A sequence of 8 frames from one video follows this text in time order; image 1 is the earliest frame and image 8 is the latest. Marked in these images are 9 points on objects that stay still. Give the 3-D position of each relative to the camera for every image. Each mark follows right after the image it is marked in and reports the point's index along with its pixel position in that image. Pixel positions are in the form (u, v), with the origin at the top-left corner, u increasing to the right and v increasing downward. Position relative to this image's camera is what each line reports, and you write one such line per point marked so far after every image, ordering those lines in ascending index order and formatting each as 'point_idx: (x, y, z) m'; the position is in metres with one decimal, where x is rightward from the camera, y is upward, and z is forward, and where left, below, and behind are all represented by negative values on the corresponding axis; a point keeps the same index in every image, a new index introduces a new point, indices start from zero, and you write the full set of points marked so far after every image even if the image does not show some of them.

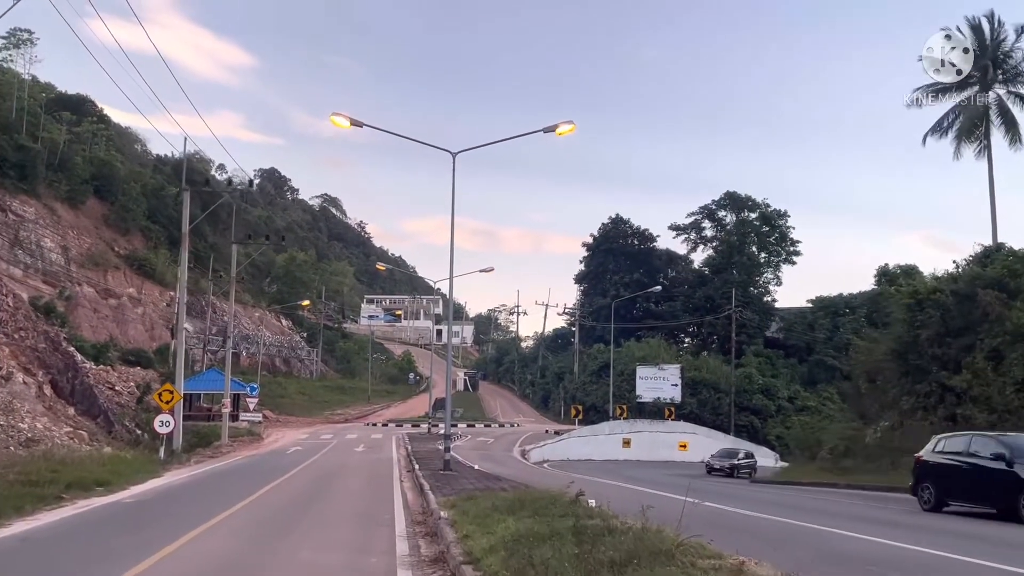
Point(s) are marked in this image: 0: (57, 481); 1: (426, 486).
0: (-9.3, -3.9, +16.9) m
1: (-1.7, -3.8, +16.0) m
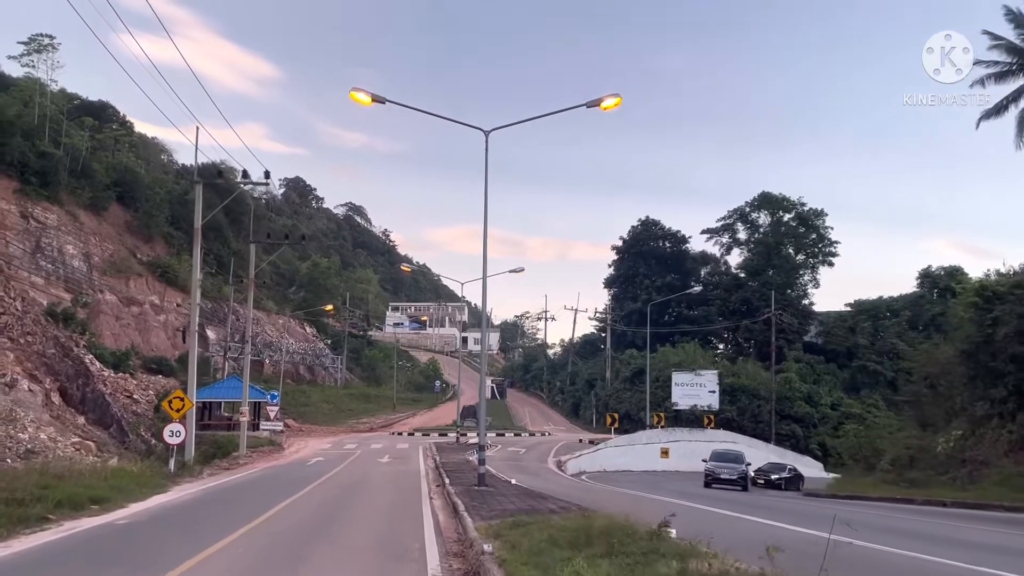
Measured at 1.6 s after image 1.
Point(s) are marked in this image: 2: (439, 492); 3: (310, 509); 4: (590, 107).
0: (-8.4, -3.8, +15.0) m
1: (-0.9, -3.6, +13.9) m
2: (-1.6, -4.4, +18.1) m
3: (-4.4, -4.8, +18.2) m
4: (+1.7, +4.0, +18.5) m
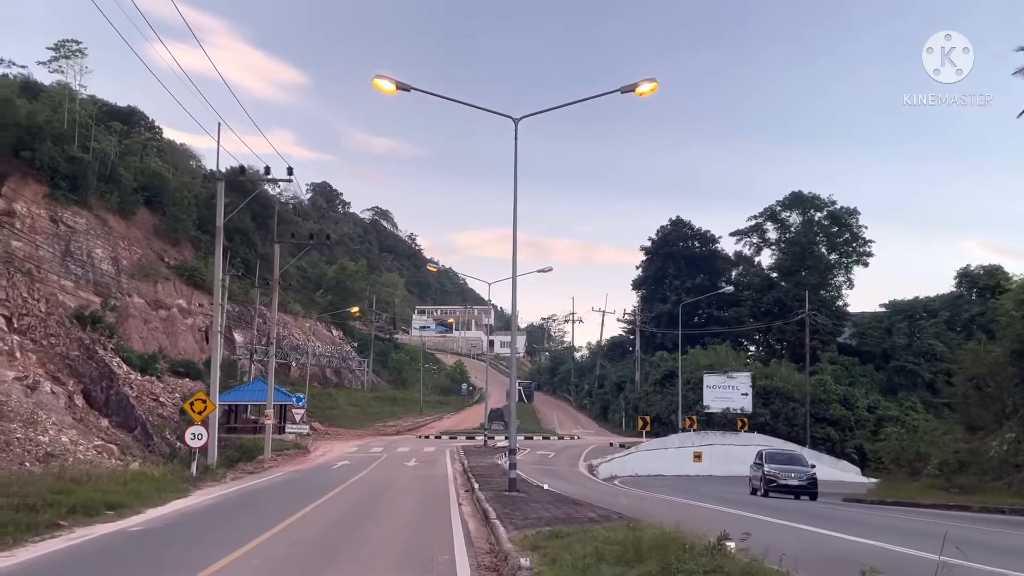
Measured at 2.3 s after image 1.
0: (-7.9, -3.8, +14.4) m
1: (-0.3, -3.5, +13.1) m
2: (-0.9, -4.4, +17.2) m
3: (-3.7, -4.7, +17.4) m
4: (+2.4, +4.1, +17.6) m
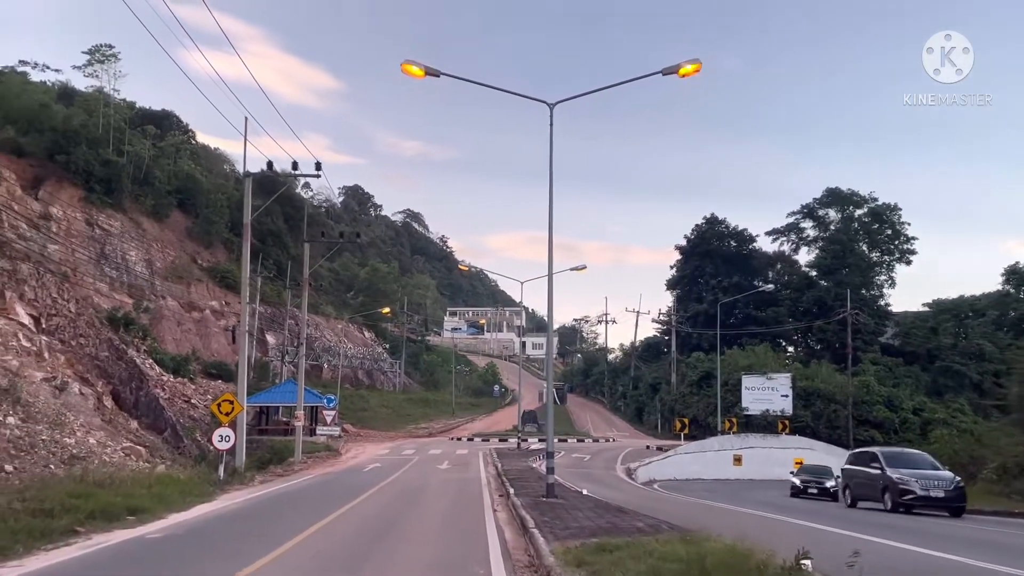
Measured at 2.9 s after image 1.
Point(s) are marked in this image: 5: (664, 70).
0: (-7.2, -3.7, +13.8) m
1: (+0.2, -3.4, +12.2) m
2: (-0.2, -4.3, +16.4) m
3: (-3.0, -4.6, +16.7) m
4: (+3.1, +4.2, +16.6) m
5: (+3.1, +4.4, +16.8) m
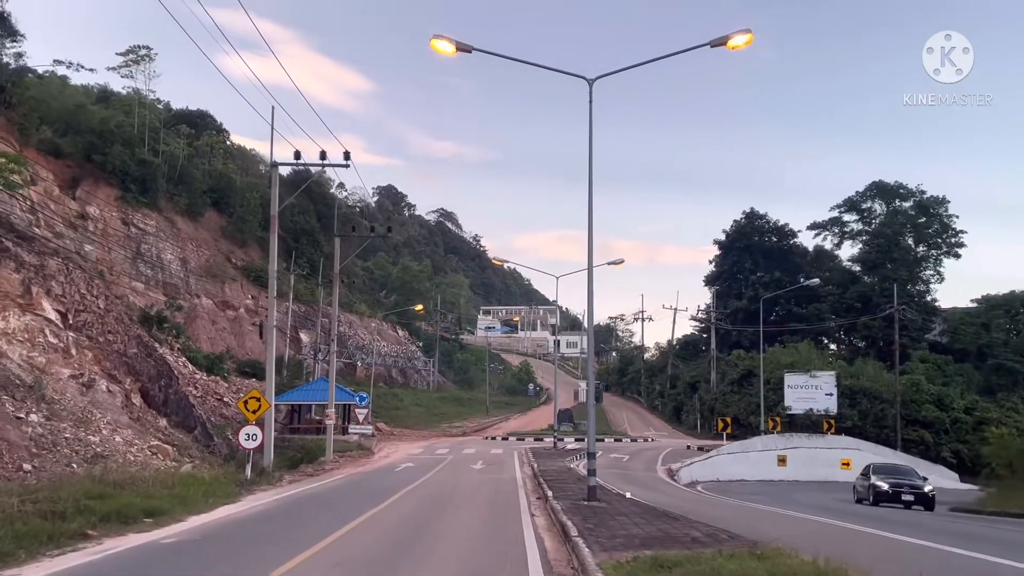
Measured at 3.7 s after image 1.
0: (-6.6, -3.5, +13.0) m
1: (+0.8, -3.2, +11.1) m
2: (+0.5, -4.0, +15.3) m
3: (-2.2, -4.4, +15.7) m
4: (+3.8, +4.5, +15.5) m
5: (+3.7, +4.6, +15.6) m
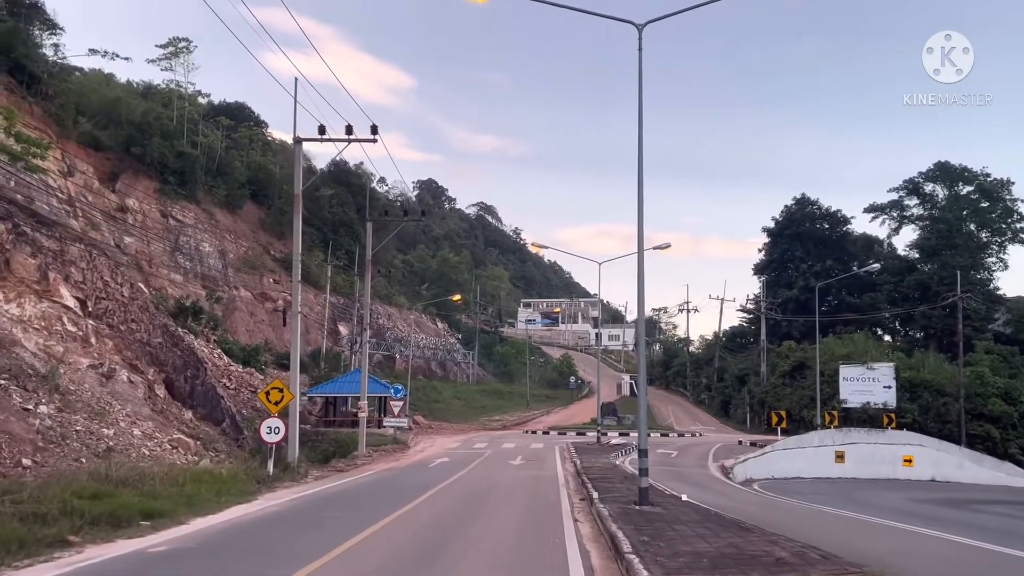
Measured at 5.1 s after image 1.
0: (-6.1, -3.1, +11.6) m
1: (+1.2, -2.8, +9.4) m
2: (+1.2, -3.6, +13.6) m
3: (-1.6, -4.0, +14.1) m
4: (+4.4, +4.9, +13.5) m
5: (+4.4, +5.0, +13.6) m
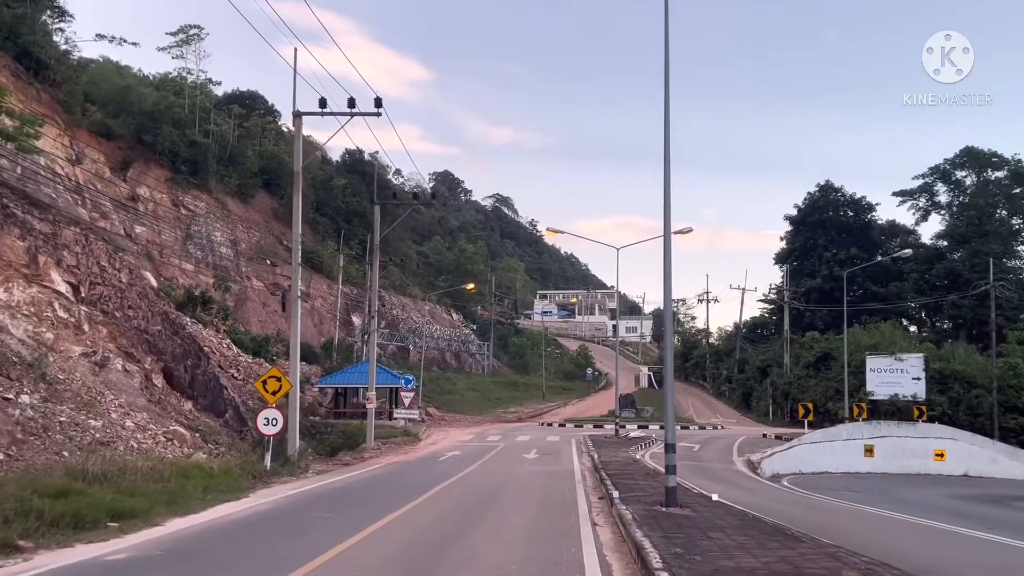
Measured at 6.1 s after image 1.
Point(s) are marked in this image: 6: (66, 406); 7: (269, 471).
0: (-5.9, -2.8, +10.4) m
1: (+1.3, -2.5, +8.0) m
2: (+1.4, -3.3, +12.2) m
3: (-1.4, -3.7, +12.8) m
4: (+4.5, +5.2, +11.9) m
5: (+4.5, +5.4, +12.1) m
6: (-10.2, -2.7, +19.2) m
7: (-5.6, -4.2, +19.2) m
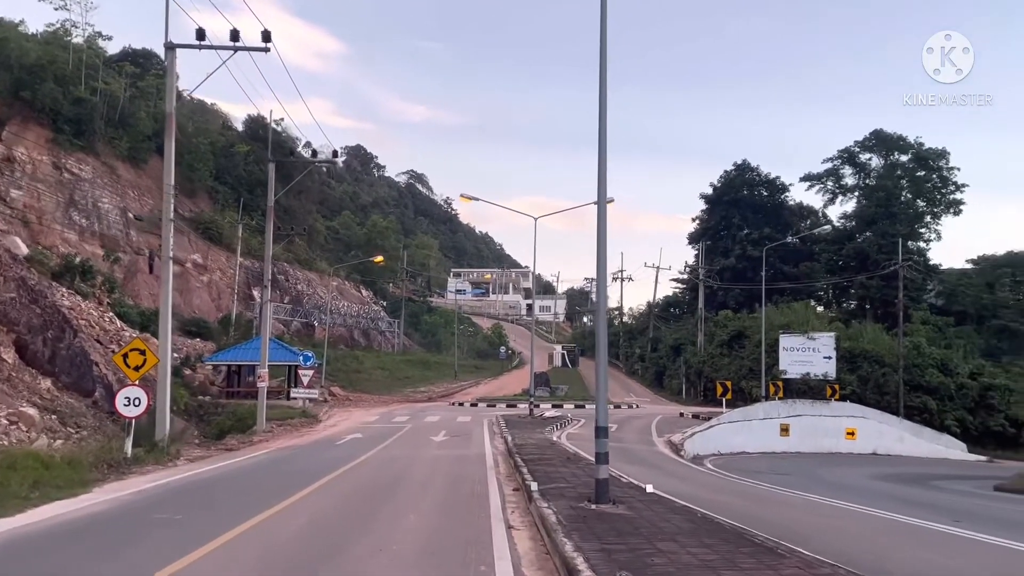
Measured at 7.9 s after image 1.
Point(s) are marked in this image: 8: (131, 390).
0: (-7.0, -2.2, +7.6) m
1: (+0.5, -2.0, +5.9) m
2: (+0.1, -2.7, +10.2) m
3: (-2.7, -3.1, +10.5) m
4: (+3.4, +5.8, +10.1) m
5: (+3.4, +5.9, +10.2) m
6: (-12.1, -1.8, +15.9) m
7: (-7.5, -3.4, +16.4) m
8: (-7.7, -2.1, +17.0) m
